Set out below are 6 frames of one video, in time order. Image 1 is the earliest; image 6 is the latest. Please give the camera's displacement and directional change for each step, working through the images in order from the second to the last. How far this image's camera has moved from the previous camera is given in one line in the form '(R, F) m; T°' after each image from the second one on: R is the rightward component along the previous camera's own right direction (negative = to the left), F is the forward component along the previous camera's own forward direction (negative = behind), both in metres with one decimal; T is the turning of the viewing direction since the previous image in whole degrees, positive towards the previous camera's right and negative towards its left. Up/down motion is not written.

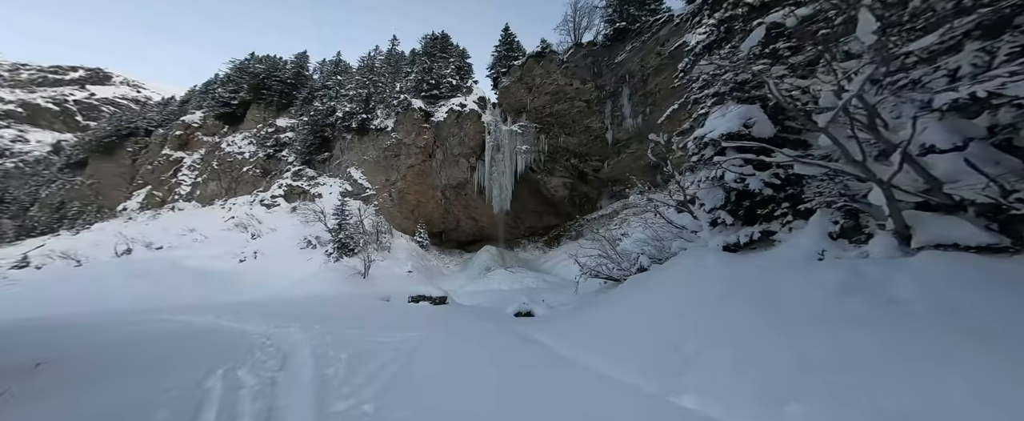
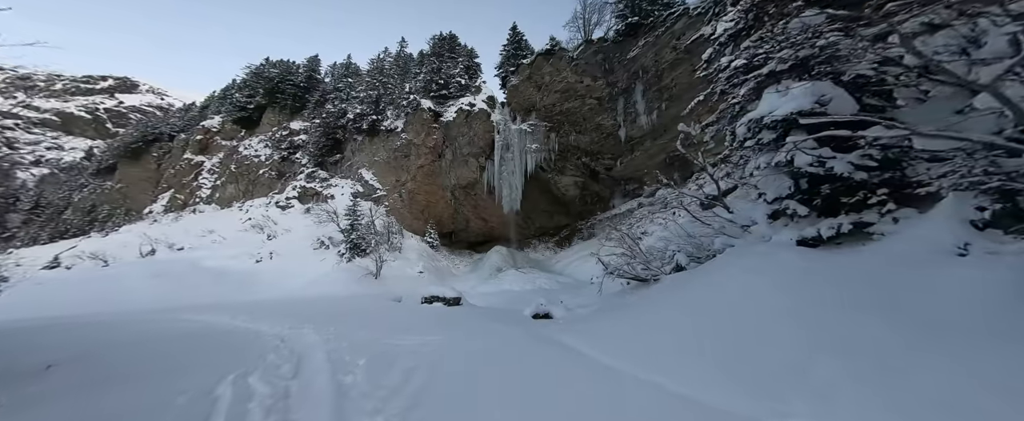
(-0.1, +0.1) m; -2°
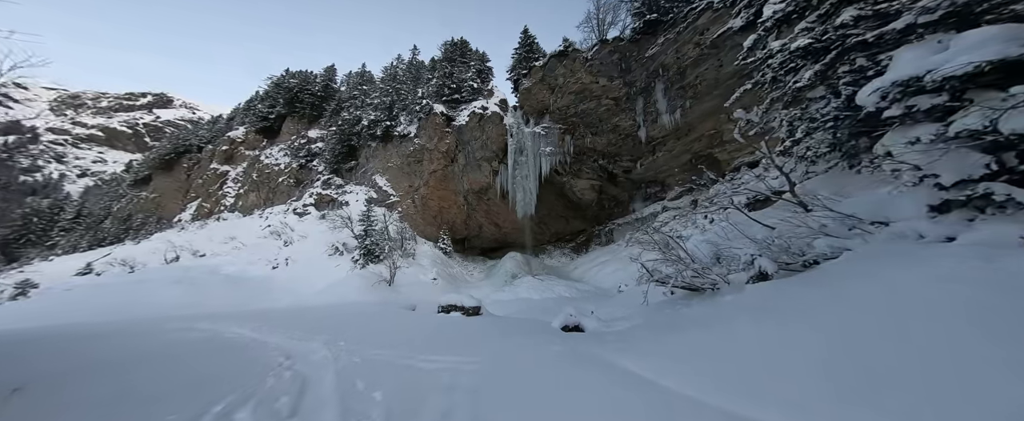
(-0.2, +0.4) m; -2°
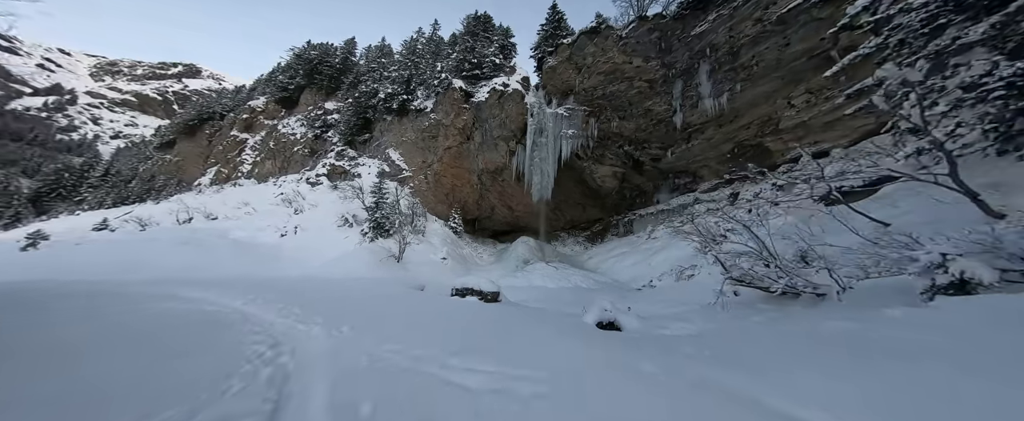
(-0.4, +0.7) m; -1°
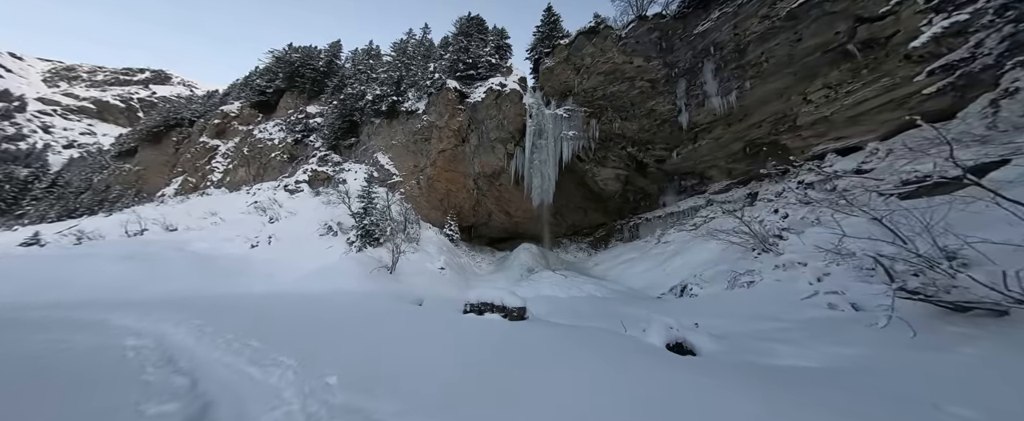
(-0.5, +0.9) m; +2°
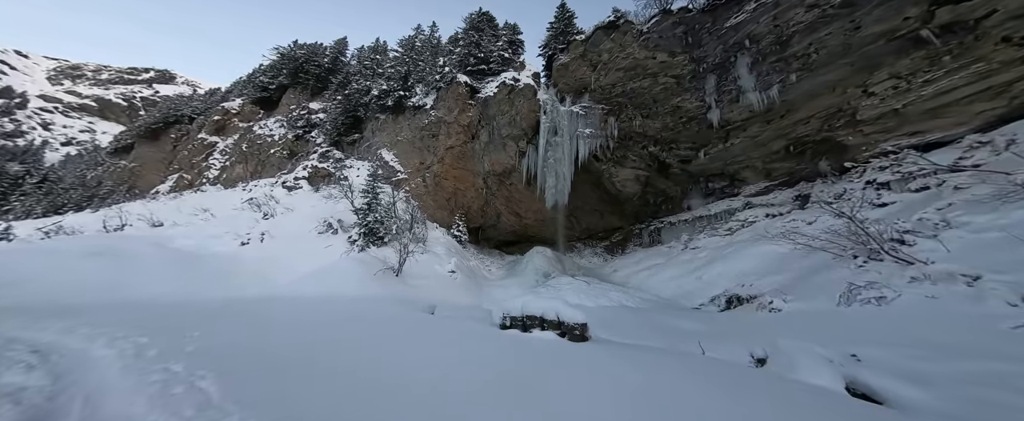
(-0.6, +0.9) m; 0°
